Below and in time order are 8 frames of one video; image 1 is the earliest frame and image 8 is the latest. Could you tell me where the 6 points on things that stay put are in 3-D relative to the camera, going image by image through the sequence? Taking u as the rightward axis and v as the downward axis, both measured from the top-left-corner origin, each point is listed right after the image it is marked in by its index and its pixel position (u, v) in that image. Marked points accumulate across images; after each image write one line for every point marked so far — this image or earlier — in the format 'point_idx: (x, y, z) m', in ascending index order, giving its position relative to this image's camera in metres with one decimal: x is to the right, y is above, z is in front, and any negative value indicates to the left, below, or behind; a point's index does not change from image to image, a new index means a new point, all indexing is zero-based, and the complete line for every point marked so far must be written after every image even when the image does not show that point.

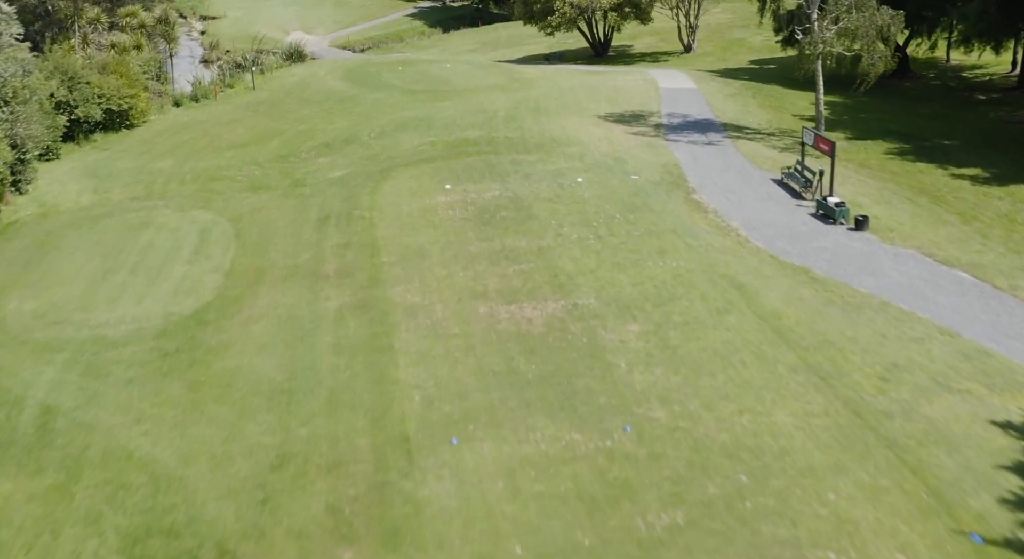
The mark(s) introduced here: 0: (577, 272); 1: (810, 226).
0: (+1.3, +0.2, +16.8) m
1: (+7.3, +1.3, +19.8) m
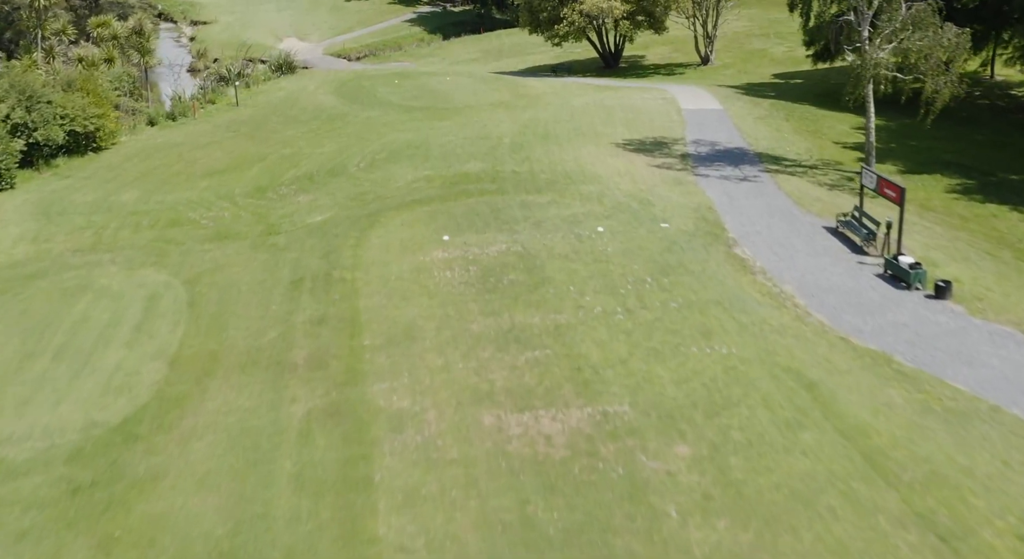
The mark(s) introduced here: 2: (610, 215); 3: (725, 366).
0: (+1.5, -1.4, +13.5) m
1: (+7.5, -0.3, +16.5) m
2: (+2.4, +1.6, +19.8) m
3: (+3.6, -1.4, +13.4) m
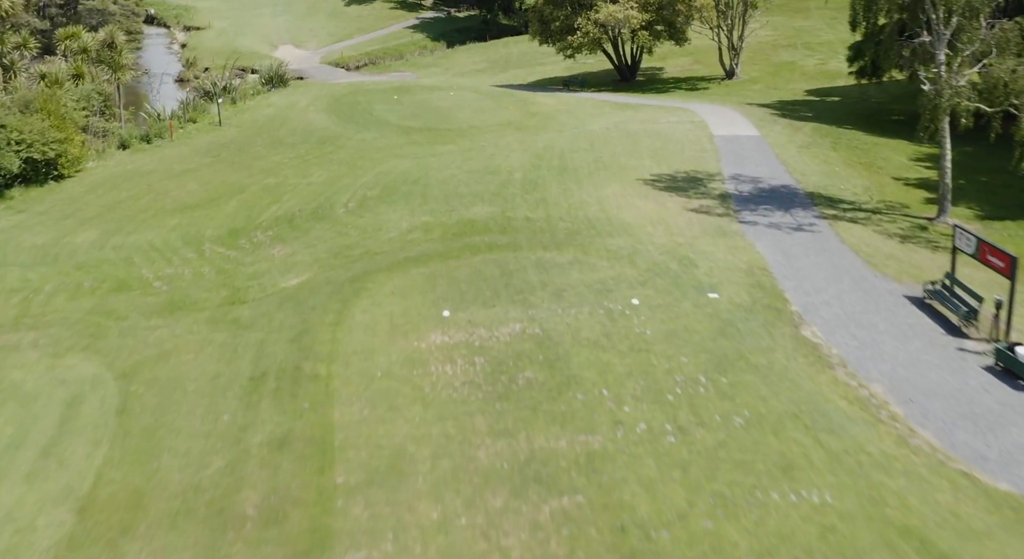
0: (+1.8, -3.0, +10.1) m
1: (+7.8, -1.9, +13.0) m
2: (+2.7, 0.0, +16.4) m
3: (+3.8, -3.1, +9.9) m
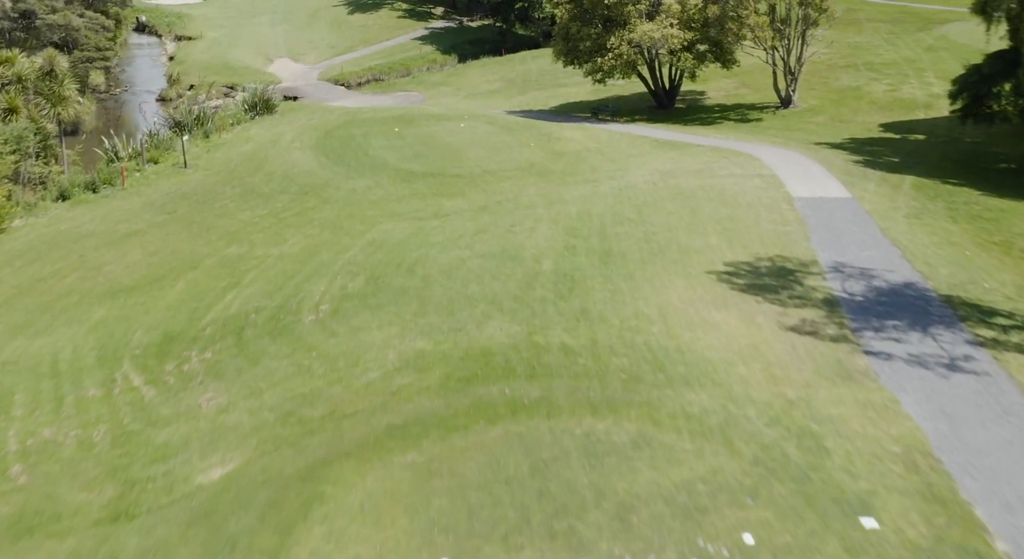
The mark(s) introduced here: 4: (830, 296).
0: (+2.2, -5.7, +4.2) m
1: (+8.2, -4.6, +7.1) m
2: (+3.2, -2.7, +10.5) m
3: (+4.2, -5.8, +4.1) m
4: (+6.5, -0.3, +16.3) m
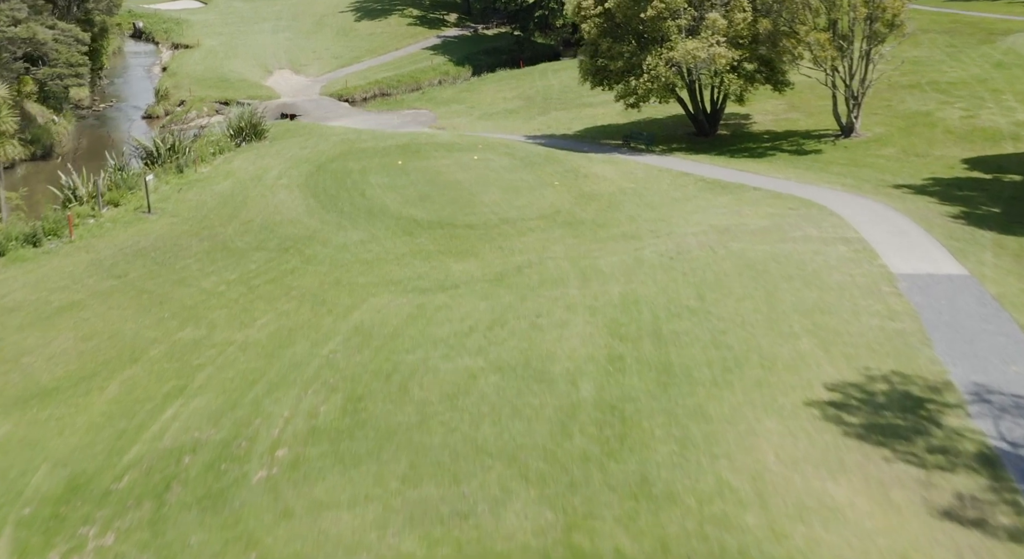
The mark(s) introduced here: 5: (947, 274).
0: (+2.3, -7.8, -0.4) m
1: (+8.5, -6.8, +2.4) m
2: (+3.5, -4.8, +5.9) m
3: (+4.4, -7.9, -0.6) m
4: (+6.9, -2.5, +11.7) m
5: (+9.4, +0.2, +17.3) m
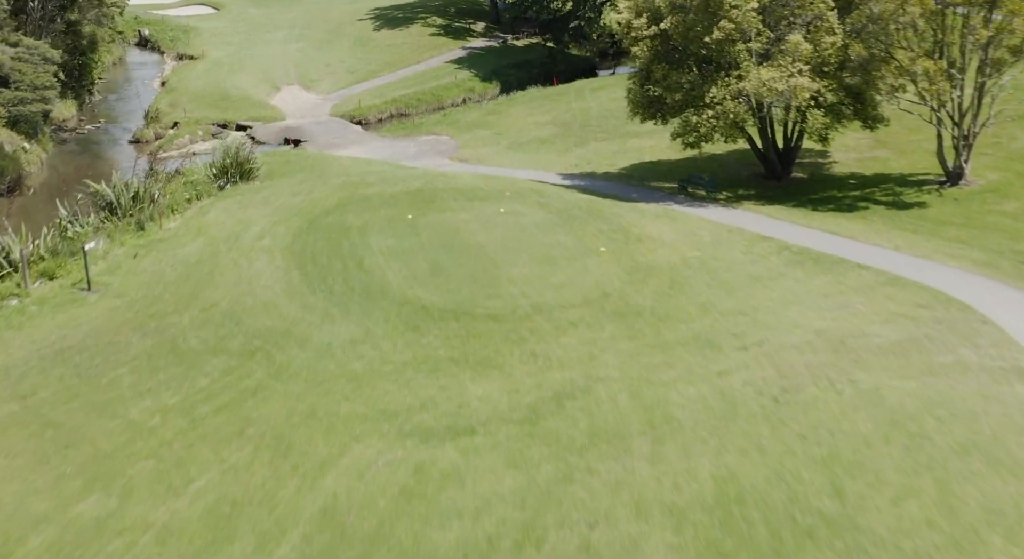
0: (+2.2, -10.2, -5.8) m
1: (+8.5, -9.3, -3.3) m
2: (+3.6, -7.3, +0.4) m
3: (+4.3, -10.3, -6.1) m
4: (+7.2, -5.0, +6.0) m
5: (+10.0, -2.4, +11.6) m
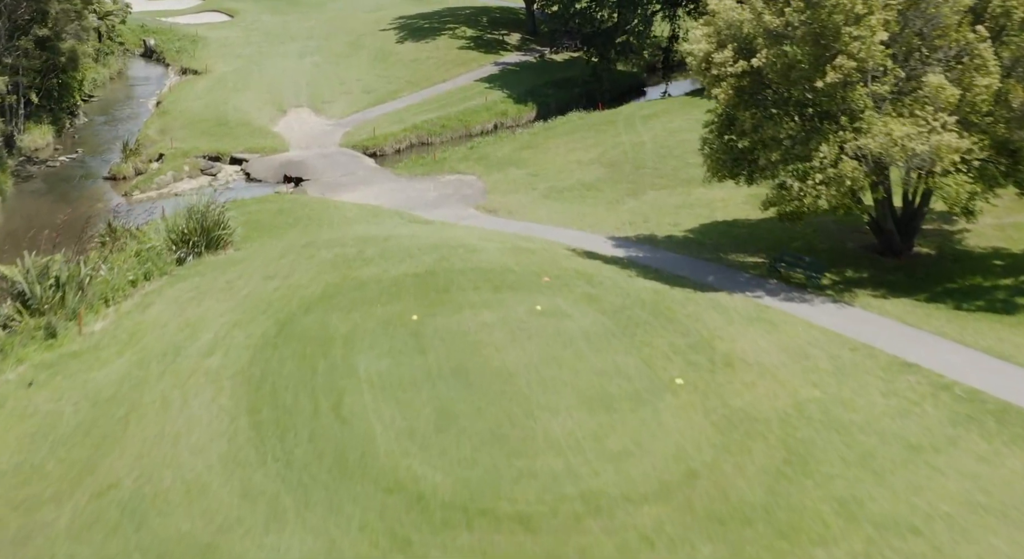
0: (+1.8, -13.0, -12.2) m
1: (+8.1, -12.2, -9.9) m
2: (+3.4, -10.1, -6.0) m
3: (+3.8, -13.2, -12.5) m
4: (+7.3, -7.9, -0.5) m
5: (+10.3, -5.4, +4.9) m
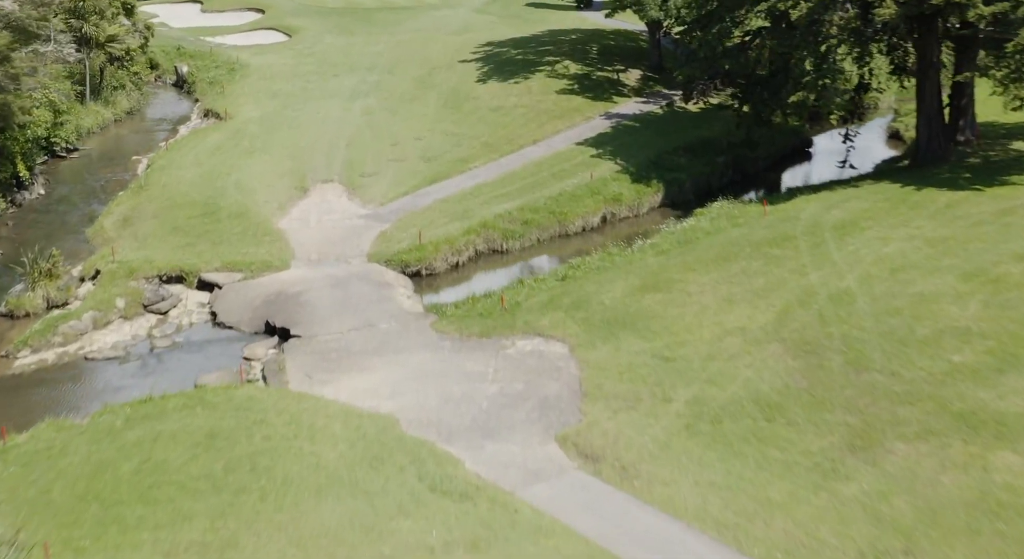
0: (-2.0, -19.1, -25.8) m
1: (+4.6, -18.6, -24.3) m
2: (+0.6, -16.3, -19.8) m
3: (0.0, -19.3, -26.3) m
4: (+5.2, -14.3, -14.9) m
5: (+9.0, -12.0, -9.8) m
